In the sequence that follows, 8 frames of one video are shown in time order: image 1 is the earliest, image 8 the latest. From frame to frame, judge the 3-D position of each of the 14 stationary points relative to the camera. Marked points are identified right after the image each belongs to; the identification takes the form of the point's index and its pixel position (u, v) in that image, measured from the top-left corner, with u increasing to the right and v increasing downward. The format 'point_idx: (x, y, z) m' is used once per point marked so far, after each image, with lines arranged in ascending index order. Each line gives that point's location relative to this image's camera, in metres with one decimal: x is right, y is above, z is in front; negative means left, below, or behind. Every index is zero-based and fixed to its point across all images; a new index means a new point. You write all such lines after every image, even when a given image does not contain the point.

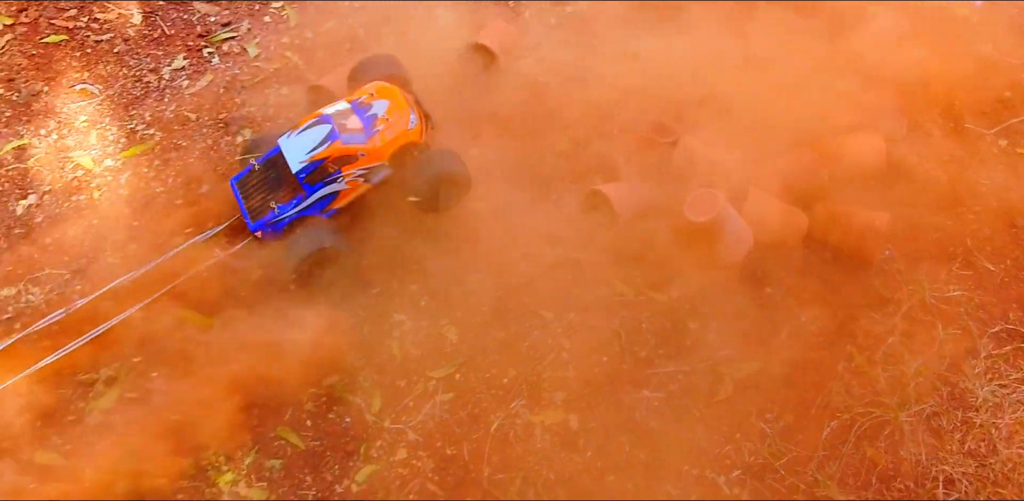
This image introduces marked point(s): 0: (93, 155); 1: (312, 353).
0: (-2.5, +0.6, +5.1) m
1: (-1.0, -0.5, +4.4) m
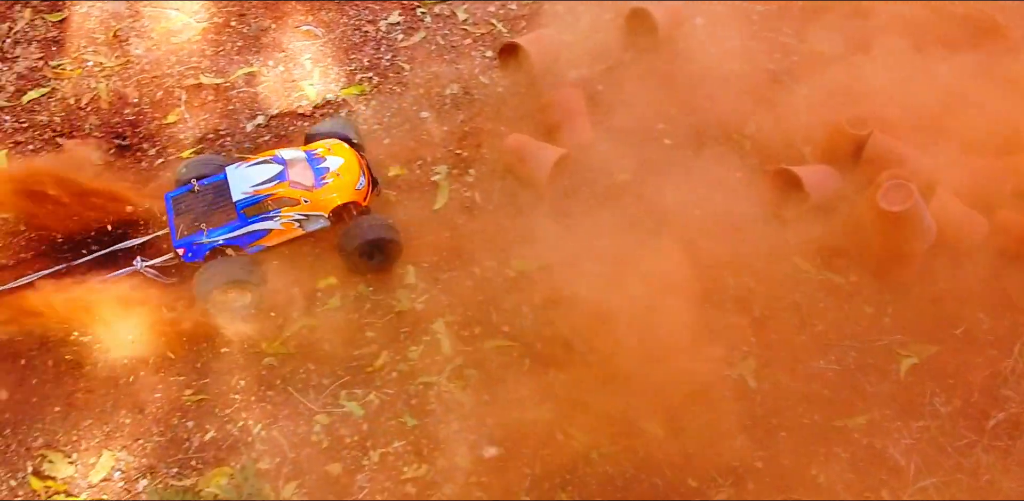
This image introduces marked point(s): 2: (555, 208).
0: (-1.3, +1.0, +5.6) m
1: (0.0, -0.2, +4.7) m
2: (+0.3, +0.3, +5.1) m
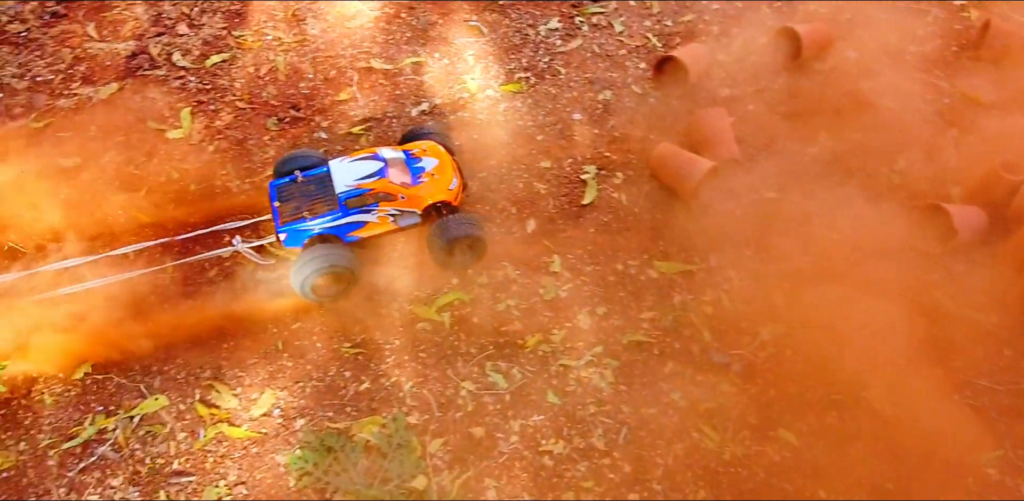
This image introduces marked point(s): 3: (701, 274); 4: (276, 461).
0: (-0.2, +1.2, +5.9) m
1: (+0.8, -0.2, +4.9) m
2: (+1.1, +0.2, +5.2) m
3: (+1.1, -0.1, +5.0) m
4: (-1.1, -1.0, +4.2) m
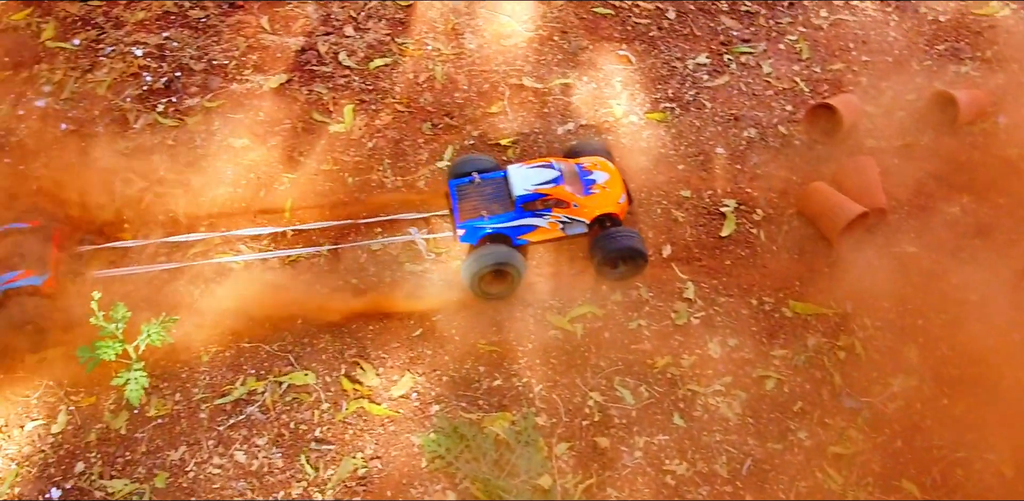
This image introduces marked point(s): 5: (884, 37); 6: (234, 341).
0: (+0.8, +1.0, +6.1) m
1: (+1.6, -0.4, +5.0) m
2: (+2.0, -0.1, +5.3) m
3: (+1.9, -0.4, +5.0) m
4: (-0.5, -1.0, +4.4) m
5: (+2.9, +1.7, +6.7) m
6: (-1.6, -0.5, +4.8) m
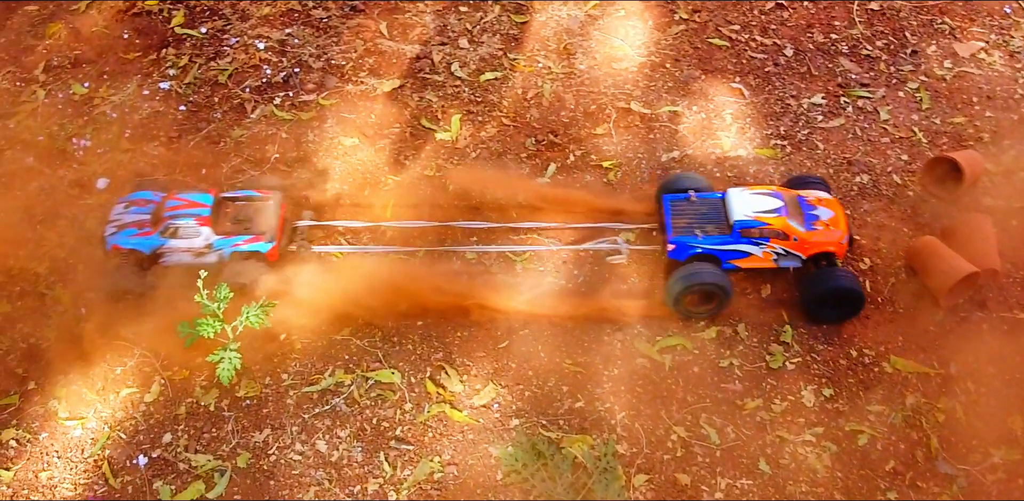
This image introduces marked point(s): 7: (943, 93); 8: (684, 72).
0: (+1.5, +0.8, +6.0) m
1: (+2.1, -0.7, +4.8) m
2: (+2.5, -0.4, +5.0) m
3: (+2.4, -0.7, +4.8) m
4: (-0.1, -1.0, +4.4) m
5: (+3.7, +1.2, +6.4) m
6: (-1.1, -0.5, +4.9) m
7: (+3.2, +1.2, +6.4) m
8: (+1.3, +1.4, +6.5) m
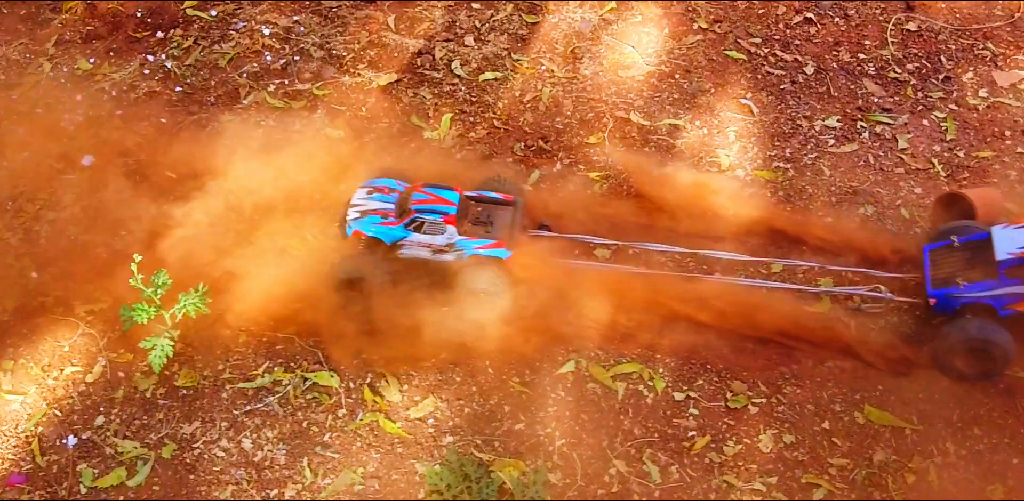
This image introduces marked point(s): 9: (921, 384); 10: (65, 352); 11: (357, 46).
0: (+1.4, +0.6, +5.7) m
1: (+1.7, -0.9, +4.4) m
2: (+2.3, -0.6, +4.6) m
3: (+2.0, -0.9, +4.4) m
4: (-0.5, -1.1, +4.2) m
5: (+3.7, +0.8, +5.9) m
6: (-1.3, -0.4, +4.8) m
7: (+3.2, +0.9, +6.0) m
8: (+1.3, +1.2, +6.2) m
9: (+2.2, -0.7, +4.6) m
10: (-2.5, -0.6, +4.8) m
11: (-1.2, +1.6, +6.5) m
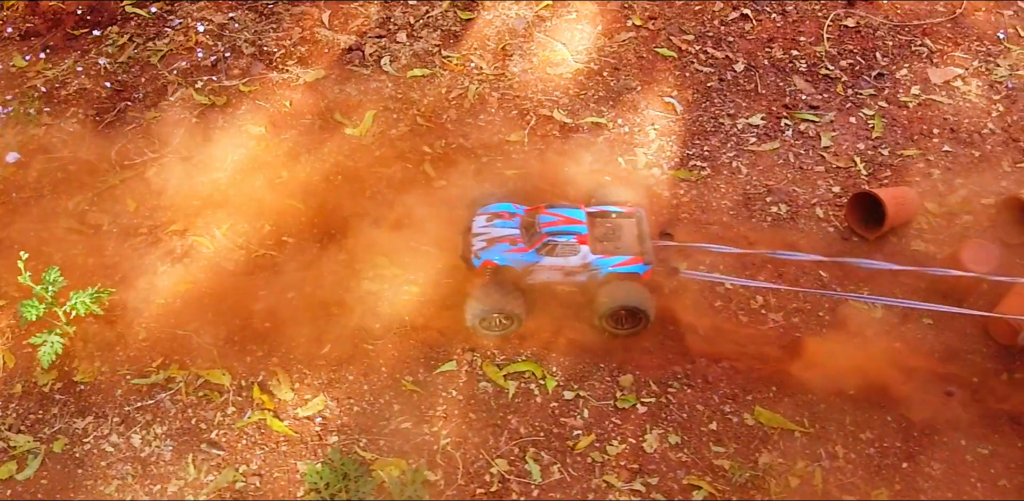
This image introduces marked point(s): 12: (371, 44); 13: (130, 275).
0: (+0.9, +0.6, +5.6) m
1: (+1.2, -0.9, +4.4) m
2: (+1.7, -0.6, +4.6) m
3: (+1.5, -0.9, +4.3) m
4: (-1.1, -1.1, +4.2) m
5: (+3.2, +0.8, +5.8) m
6: (-1.9, -0.4, +4.8) m
7: (+2.7, +0.9, +5.9) m
8: (+0.8, +1.2, +6.2) m
9: (+1.6, -0.7, +4.5) m
10: (-3.0, -0.5, +4.8) m
11: (-1.7, +1.6, +6.5) m
12: (-1.1, +1.6, +6.5) m
13: (-2.2, -0.1, +5.1) m
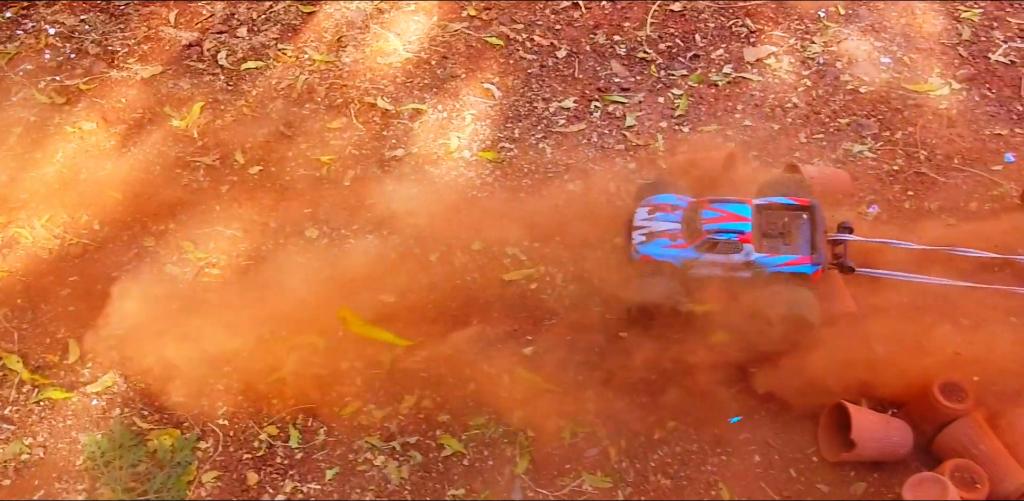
0: (-0.4, +0.7, +5.9) m
1: (0.0, -0.8, +4.6) m
2: (+0.5, -0.5, +4.8) m
3: (+0.3, -0.8, +4.6) m
4: (-2.3, -1.0, +4.5) m
5: (+1.9, +1.0, +6.1) m
6: (-3.1, -0.4, +5.1) m
7: (+1.4, +1.1, +6.1) m
8: (-0.5, +1.4, +6.4) m
9: (+0.4, -0.6, +4.8) m
10: (-4.3, -0.5, +5.1) m
11: (-3.0, +1.6, +6.8) m
12: (-2.3, +1.6, +6.7) m
13: (-3.5, -0.1, +5.3) m
